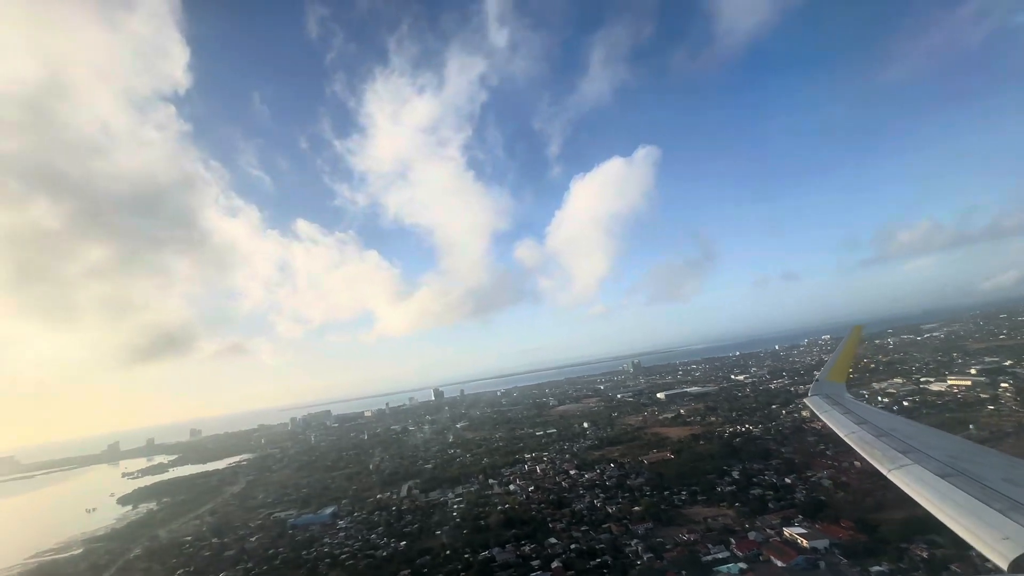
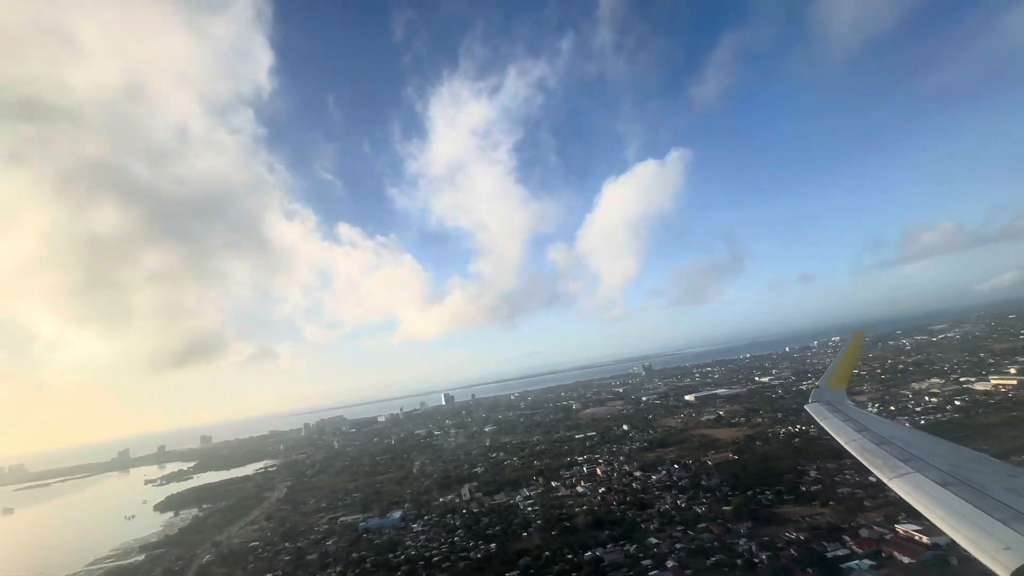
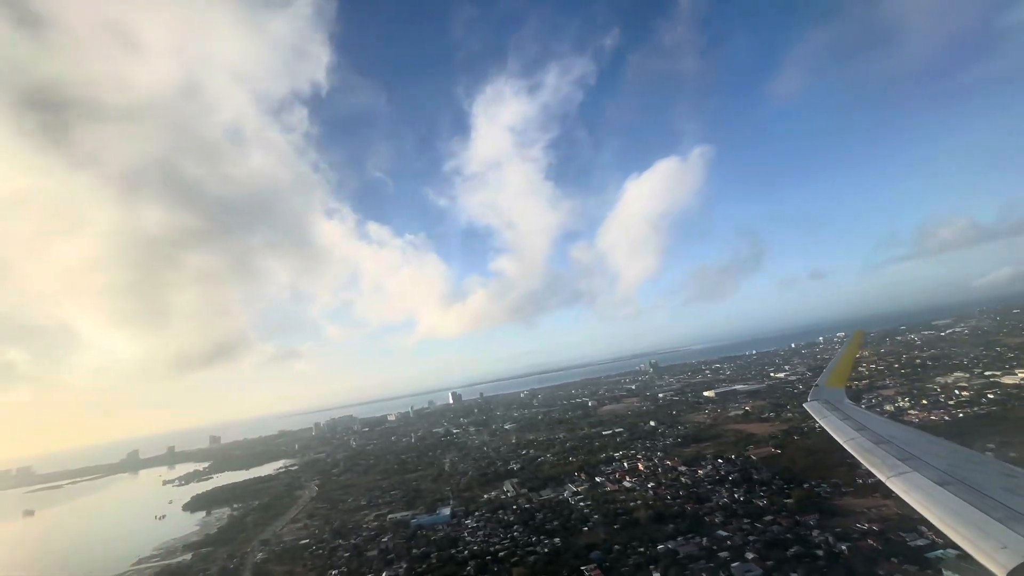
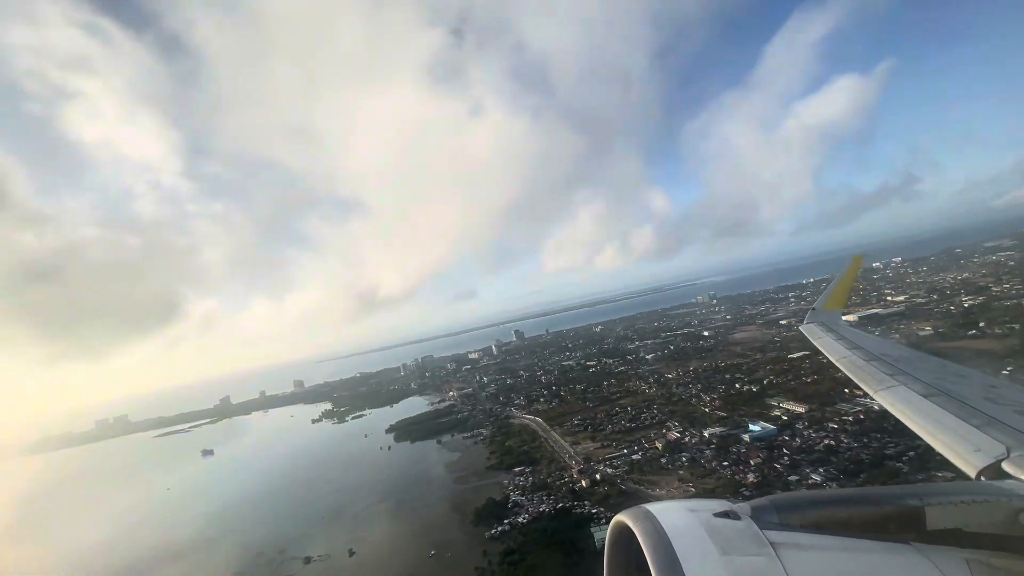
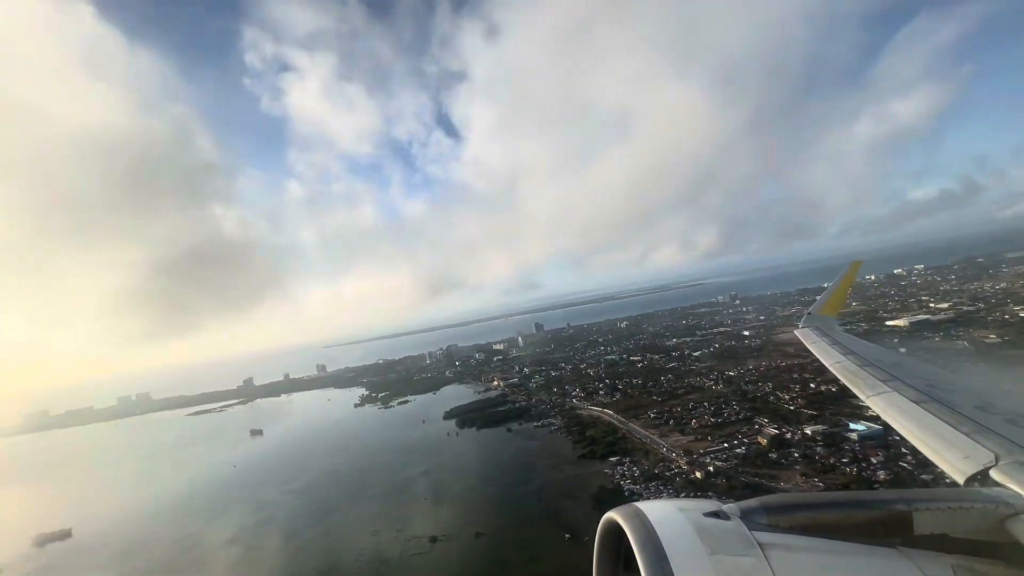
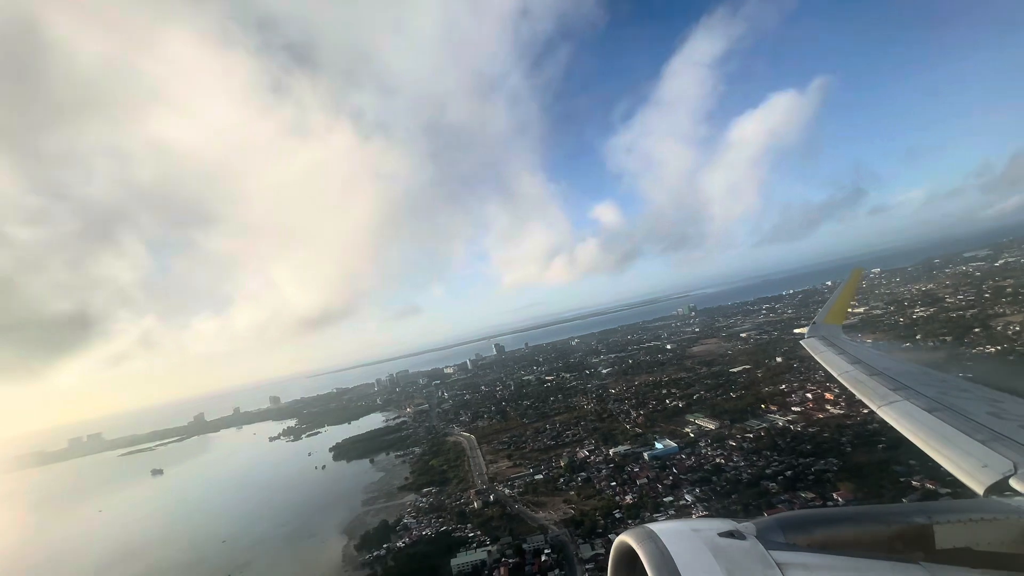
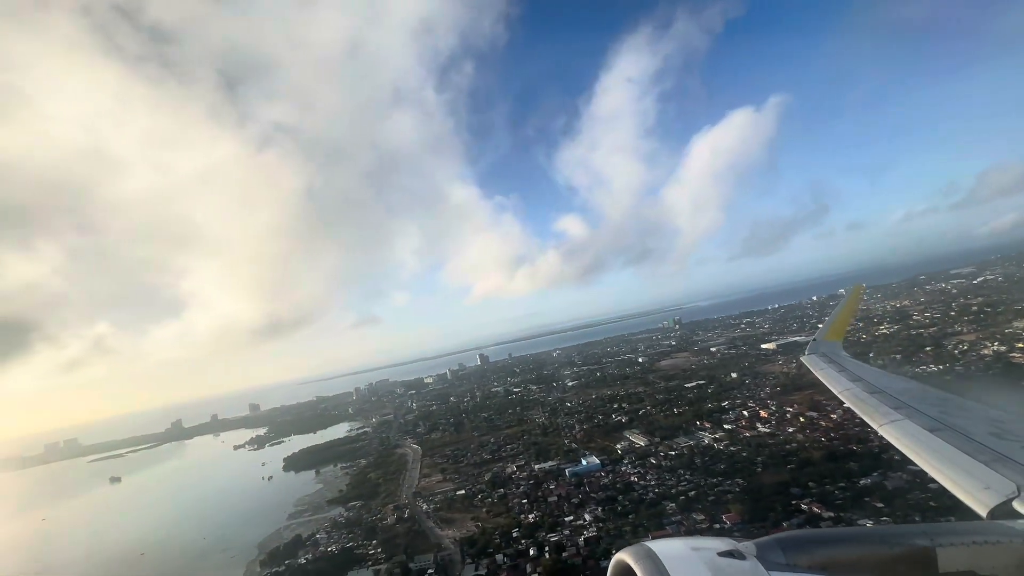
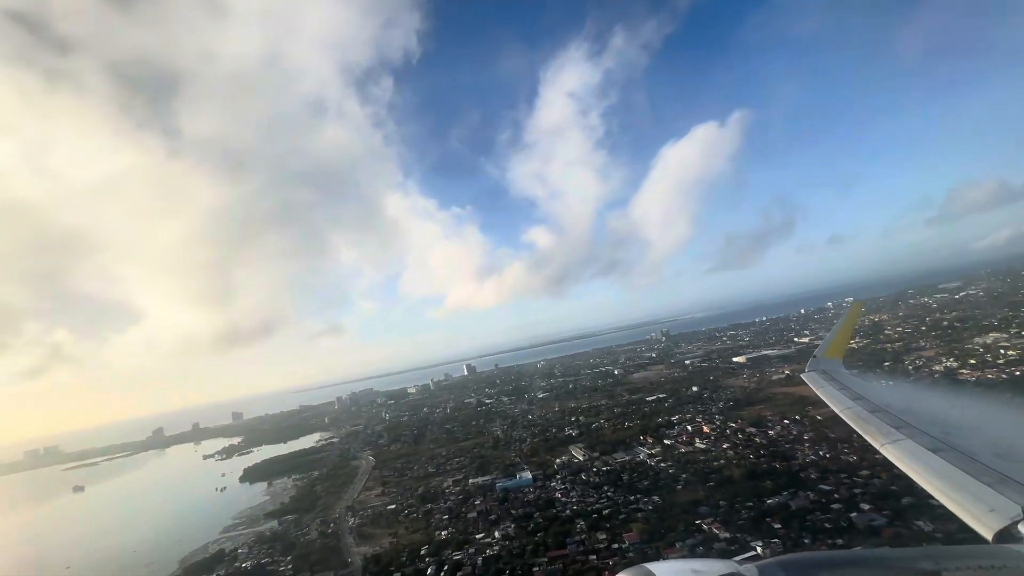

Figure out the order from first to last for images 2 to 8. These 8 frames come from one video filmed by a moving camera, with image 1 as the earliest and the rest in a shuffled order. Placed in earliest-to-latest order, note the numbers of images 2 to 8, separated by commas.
2, 3, 8, 7, 6, 4, 5
